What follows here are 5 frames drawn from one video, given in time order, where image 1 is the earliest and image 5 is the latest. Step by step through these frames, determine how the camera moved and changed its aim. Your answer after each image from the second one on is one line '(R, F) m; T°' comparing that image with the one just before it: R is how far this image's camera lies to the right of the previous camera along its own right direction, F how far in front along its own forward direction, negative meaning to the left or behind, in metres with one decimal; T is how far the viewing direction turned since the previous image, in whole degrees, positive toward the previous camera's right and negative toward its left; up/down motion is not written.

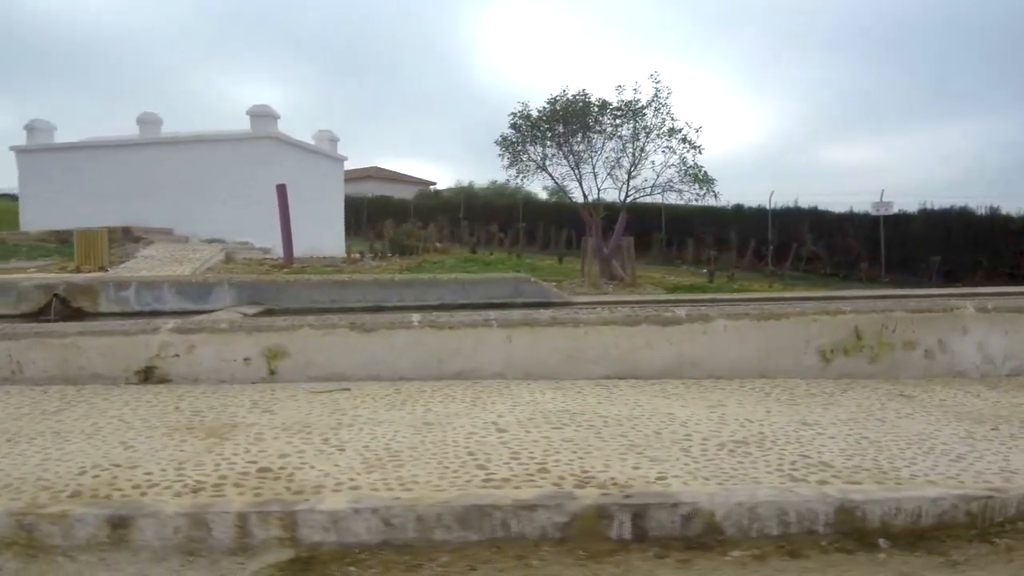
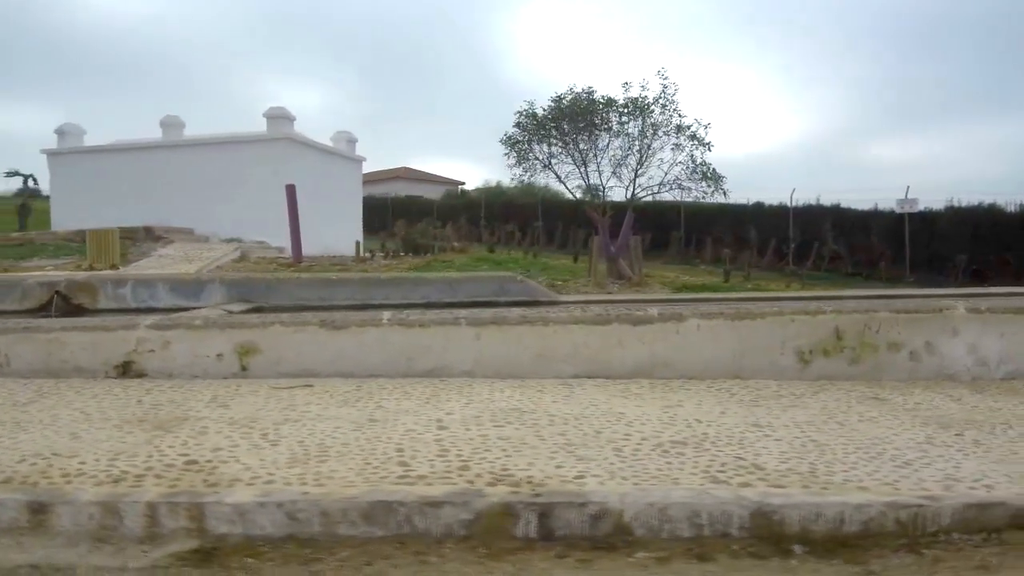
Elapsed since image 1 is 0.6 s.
(+0.6, 0.0) m; -3°
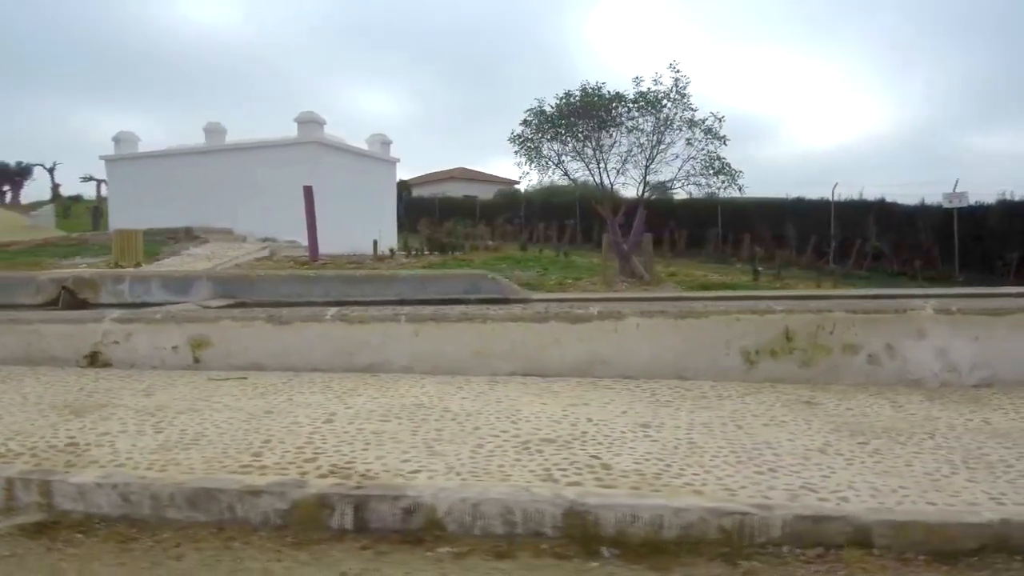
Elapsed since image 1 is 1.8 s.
(+1.2, +0.1) m; -7°
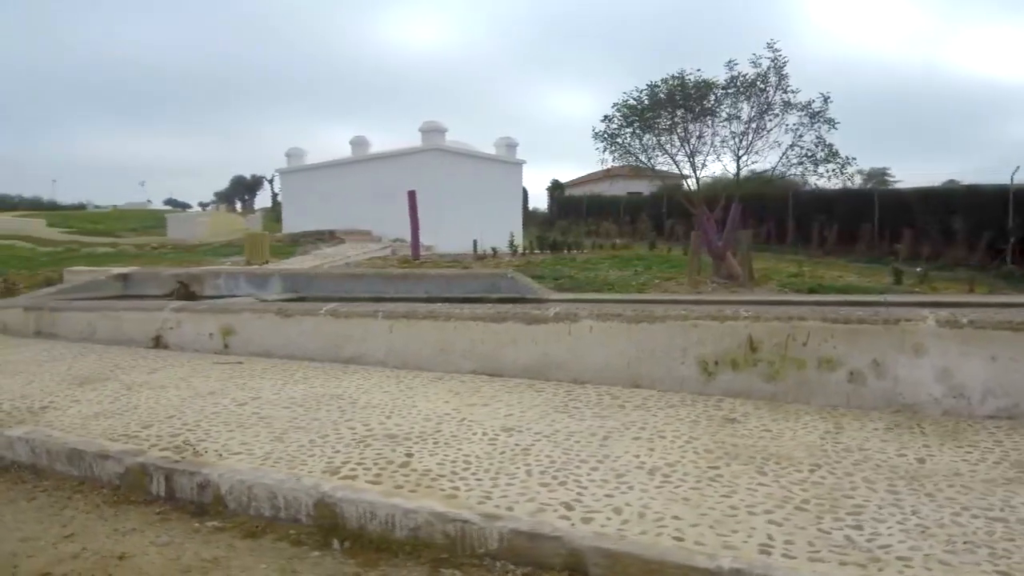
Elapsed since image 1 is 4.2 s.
(+2.1, +0.3) m; -18°
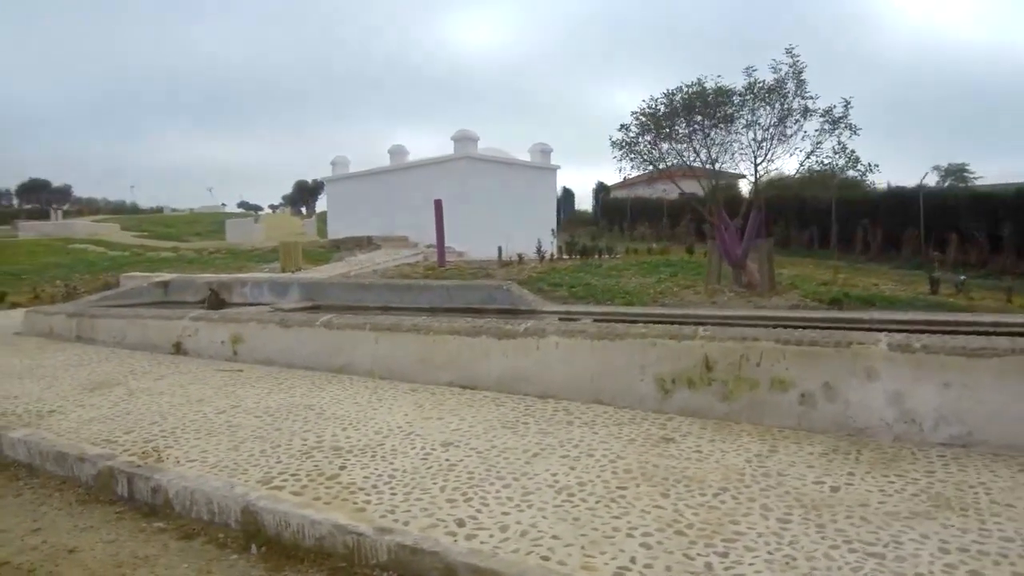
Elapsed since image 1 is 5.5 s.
(+0.8, -0.2) m; -6°
